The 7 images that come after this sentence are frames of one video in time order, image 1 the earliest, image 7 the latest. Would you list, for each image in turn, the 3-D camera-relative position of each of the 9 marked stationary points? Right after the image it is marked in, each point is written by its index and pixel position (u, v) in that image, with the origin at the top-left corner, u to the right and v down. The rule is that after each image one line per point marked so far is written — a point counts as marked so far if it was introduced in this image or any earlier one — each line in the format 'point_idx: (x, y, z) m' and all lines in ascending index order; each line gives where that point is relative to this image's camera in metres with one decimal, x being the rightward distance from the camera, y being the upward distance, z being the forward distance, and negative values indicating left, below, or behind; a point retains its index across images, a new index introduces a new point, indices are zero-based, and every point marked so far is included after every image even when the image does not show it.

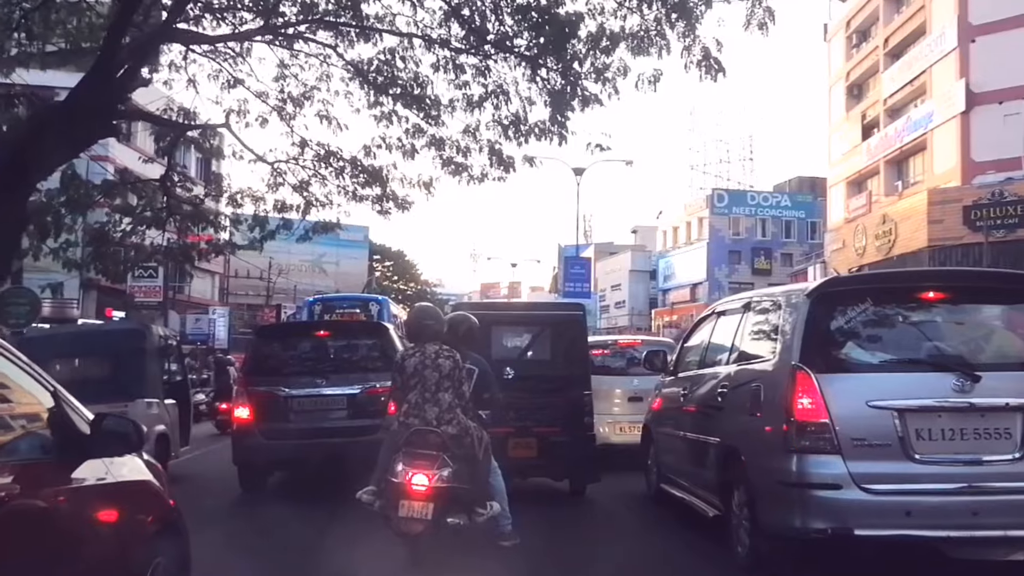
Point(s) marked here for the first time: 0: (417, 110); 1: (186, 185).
0: (-1.1, +2.1, +12.9) m
1: (-4.4, +1.4, +14.6) m
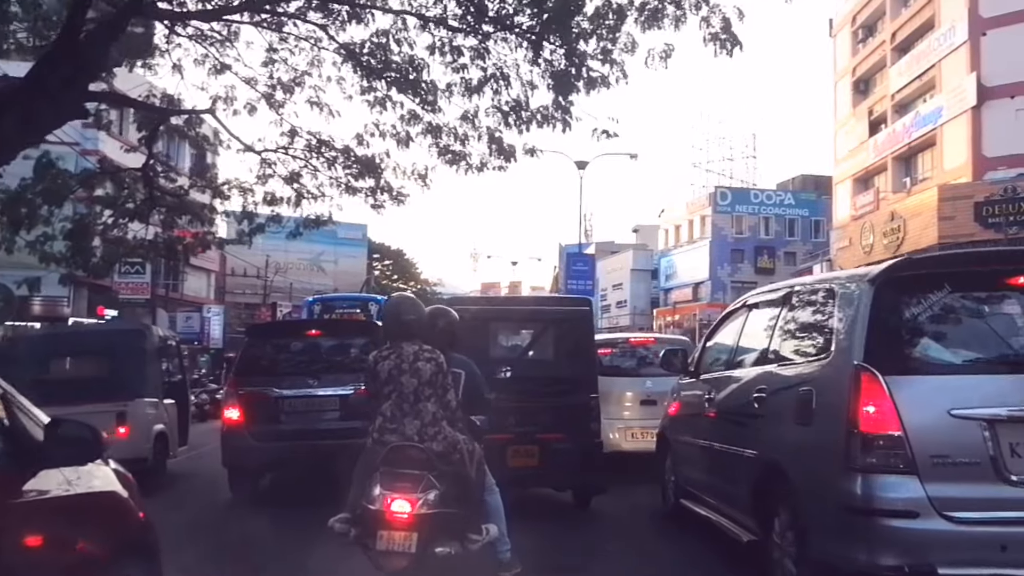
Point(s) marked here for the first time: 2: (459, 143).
0: (-1.1, +2.1, +12.2) m
1: (-4.4, +1.5, +14.0) m
2: (-0.6, +1.6, +11.9) m
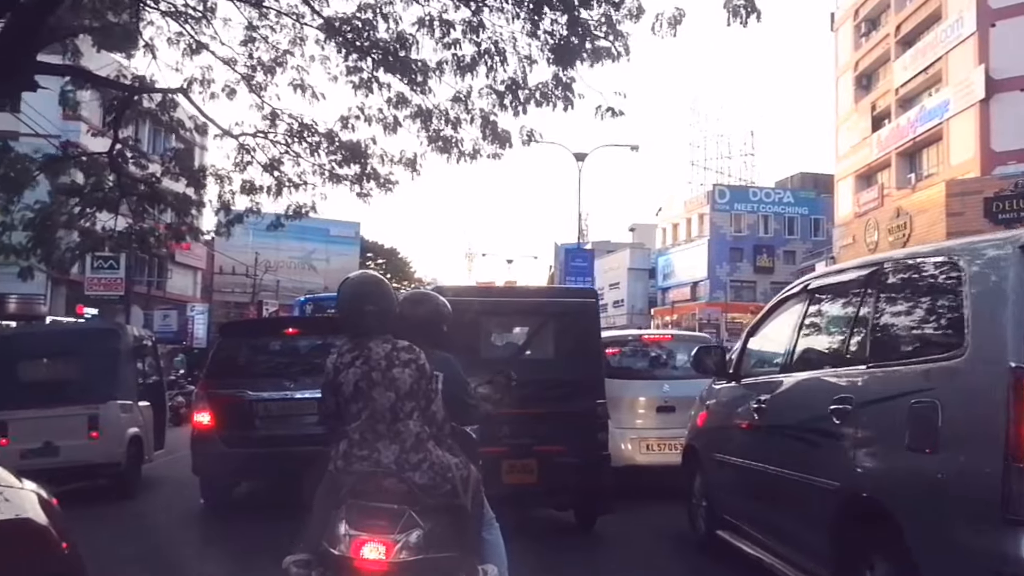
0: (-1.1, +2.2, +11.3) m
1: (-4.5, +1.5, +13.0) m
2: (-0.6, +1.6, +11.0) m
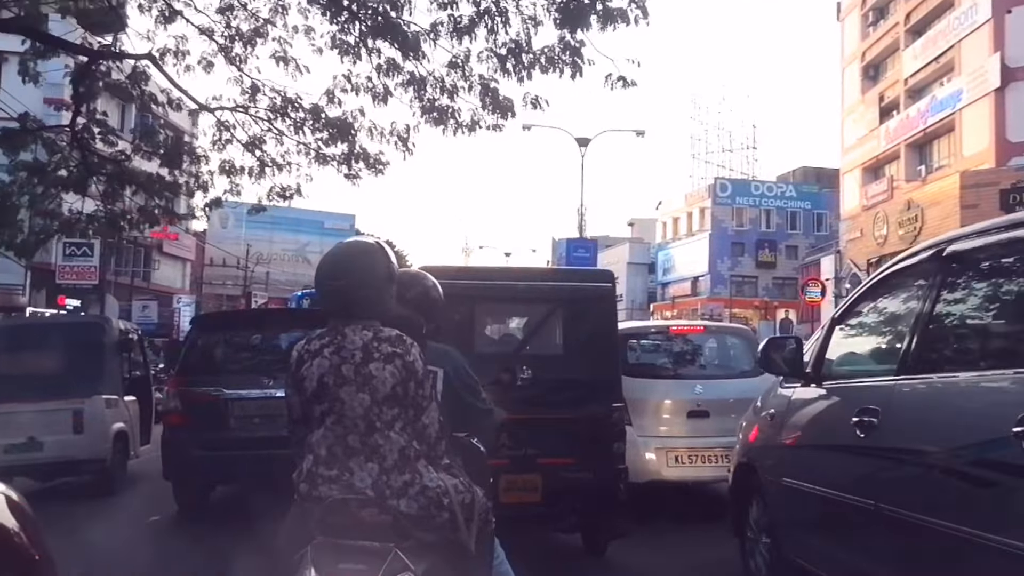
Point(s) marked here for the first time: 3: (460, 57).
0: (-1.1, +2.3, +10.3) m
1: (-4.5, +1.6, +12.0) m
2: (-0.6, +1.8, +10.0) m
3: (-0.5, +2.0, +9.6) m
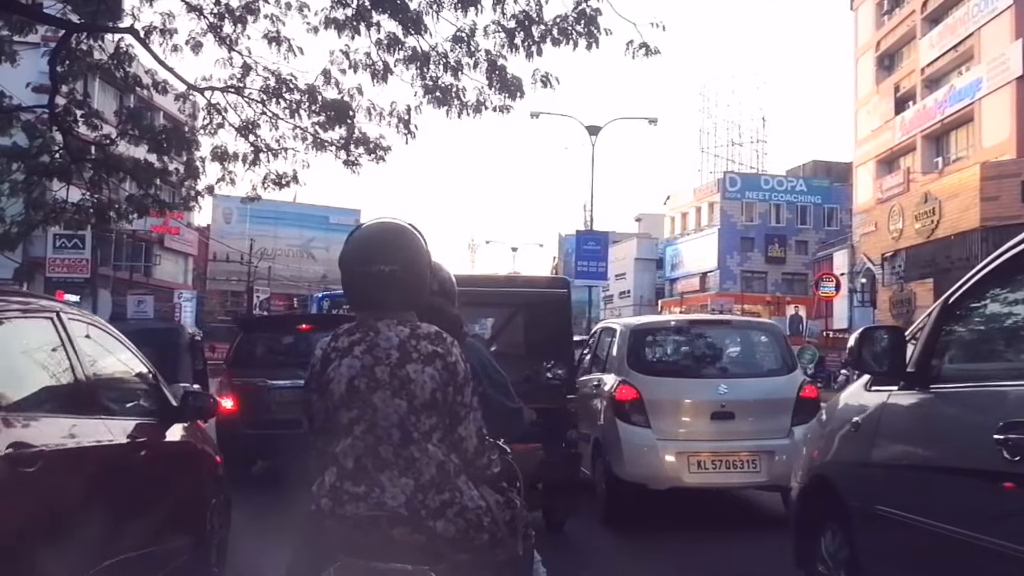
0: (-1.0, +2.4, +9.6) m
1: (-4.4, +1.7, +11.4) m
2: (-0.5, +1.8, +9.4) m
3: (-0.4, +2.1, +8.9) m
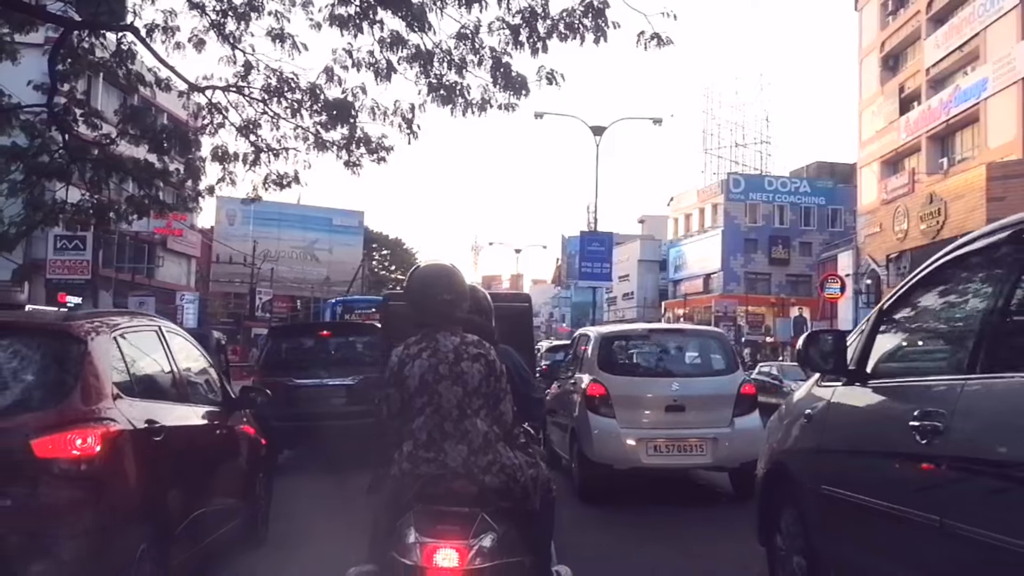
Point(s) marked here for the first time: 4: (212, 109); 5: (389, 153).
0: (-1.0, +2.4, +9.5) m
1: (-4.3, +1.7, +11.3) m
2: (-0.5, +1.8, +9.2) m
3: (-0.4, +2.1, +8.8) m
4: (-3.1, +1.8, +11.4) m
5: (-1.3, +1.4, +11.3) m
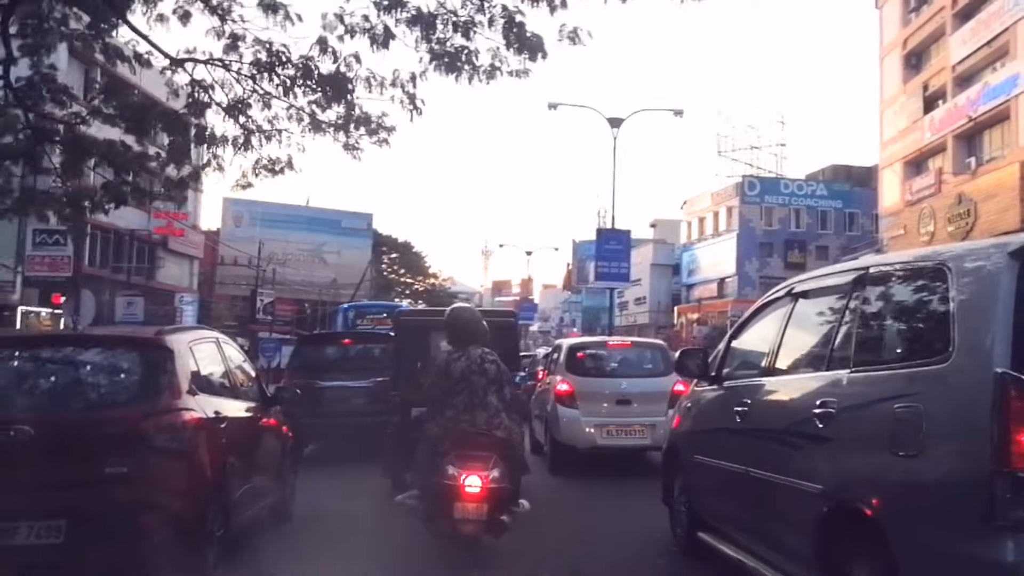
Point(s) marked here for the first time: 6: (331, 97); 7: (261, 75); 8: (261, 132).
0: (-0.9, +2.4, +8.5) m
1: (-4.2, +1.8, +10.3) m
2: (-0.4, +1.9, +8.2) m
3: (-0.2, +2.1, +7.8) m
4: (-3.0, +1.9, +10.4) m
5: (-1.1, +1.4, +10.3) m
6: (-1.6, +1.7, +9.8) m
7: (-2.3, +2.0, +10.0) m
8: (-2.4, +1.5, +10.6) m
